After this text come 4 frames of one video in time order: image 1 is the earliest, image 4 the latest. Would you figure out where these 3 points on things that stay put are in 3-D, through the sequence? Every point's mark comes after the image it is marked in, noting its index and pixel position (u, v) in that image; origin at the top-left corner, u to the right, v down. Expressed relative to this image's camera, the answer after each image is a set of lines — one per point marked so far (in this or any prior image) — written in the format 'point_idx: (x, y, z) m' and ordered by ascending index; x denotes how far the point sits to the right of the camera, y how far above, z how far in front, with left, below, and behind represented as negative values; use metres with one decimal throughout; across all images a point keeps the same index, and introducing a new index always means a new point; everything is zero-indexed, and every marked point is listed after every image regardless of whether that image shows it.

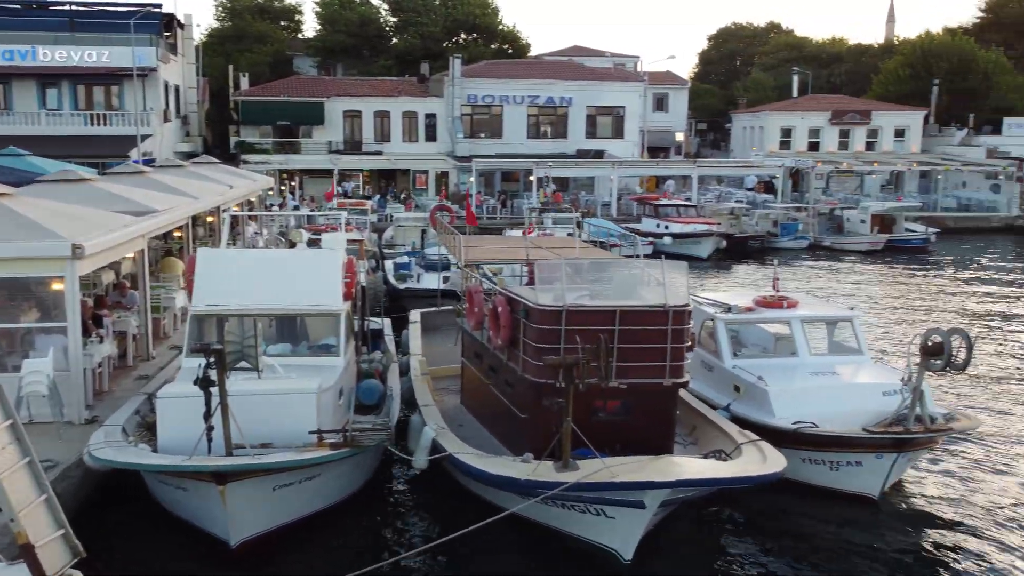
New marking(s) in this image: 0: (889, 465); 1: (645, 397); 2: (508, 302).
0: (+4.5, -2.1, +10.7) m
1: (+1.4, -1.2, +9.8) m
2: (-0.1, -0.2, +10.5) m
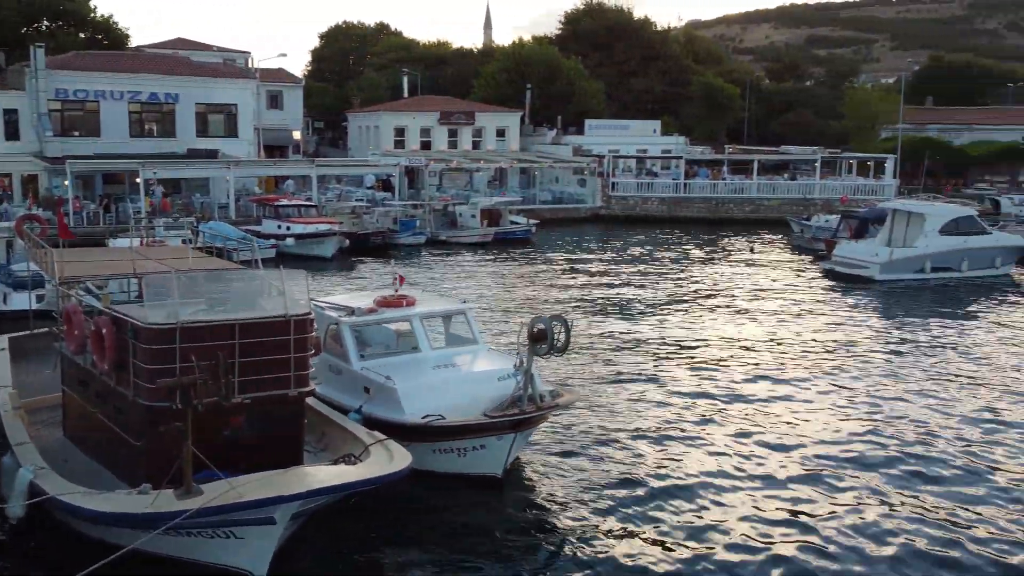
0: (0.0, -2.0, +11.7) m
1: (-2.5, -1.3, +9.6) m
2: (-4.2, -0.4, +9.7) m
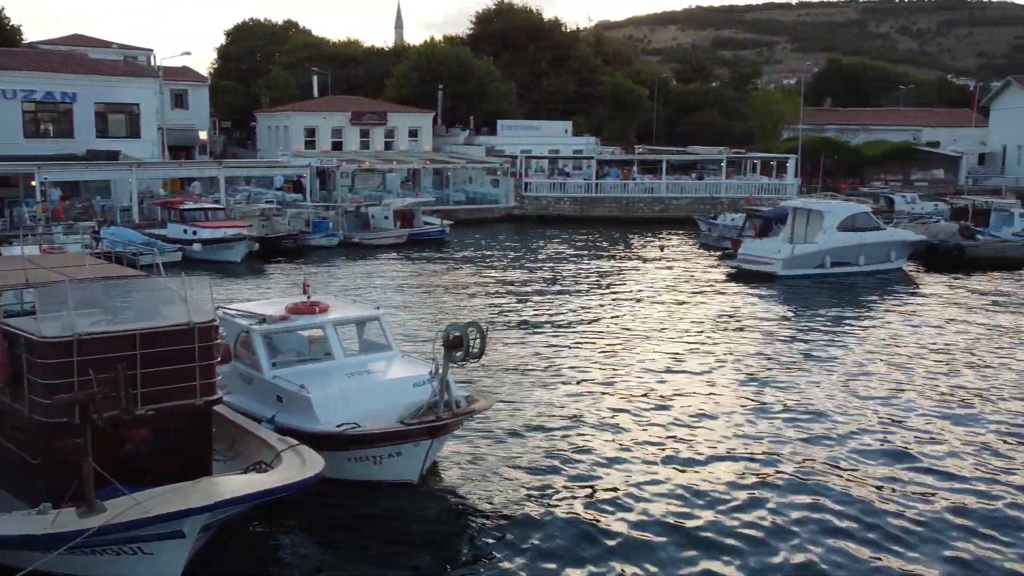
0: (-1.1, -2.1, +11.7) m
1: (-3.5, -1.4, +9.5) m
2: (-5.2, -0.5, +9.3) m
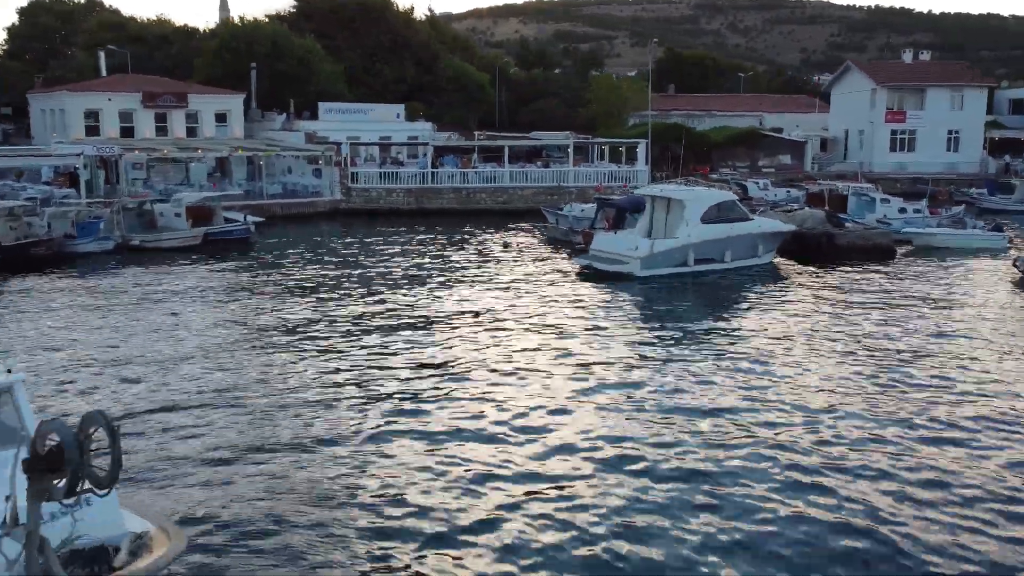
0: (-3.1, -2.4, +6.4) m
1: (-5.1, -1.9, +3.8) m
2: (-6.8, -1.0, +3.4) m
